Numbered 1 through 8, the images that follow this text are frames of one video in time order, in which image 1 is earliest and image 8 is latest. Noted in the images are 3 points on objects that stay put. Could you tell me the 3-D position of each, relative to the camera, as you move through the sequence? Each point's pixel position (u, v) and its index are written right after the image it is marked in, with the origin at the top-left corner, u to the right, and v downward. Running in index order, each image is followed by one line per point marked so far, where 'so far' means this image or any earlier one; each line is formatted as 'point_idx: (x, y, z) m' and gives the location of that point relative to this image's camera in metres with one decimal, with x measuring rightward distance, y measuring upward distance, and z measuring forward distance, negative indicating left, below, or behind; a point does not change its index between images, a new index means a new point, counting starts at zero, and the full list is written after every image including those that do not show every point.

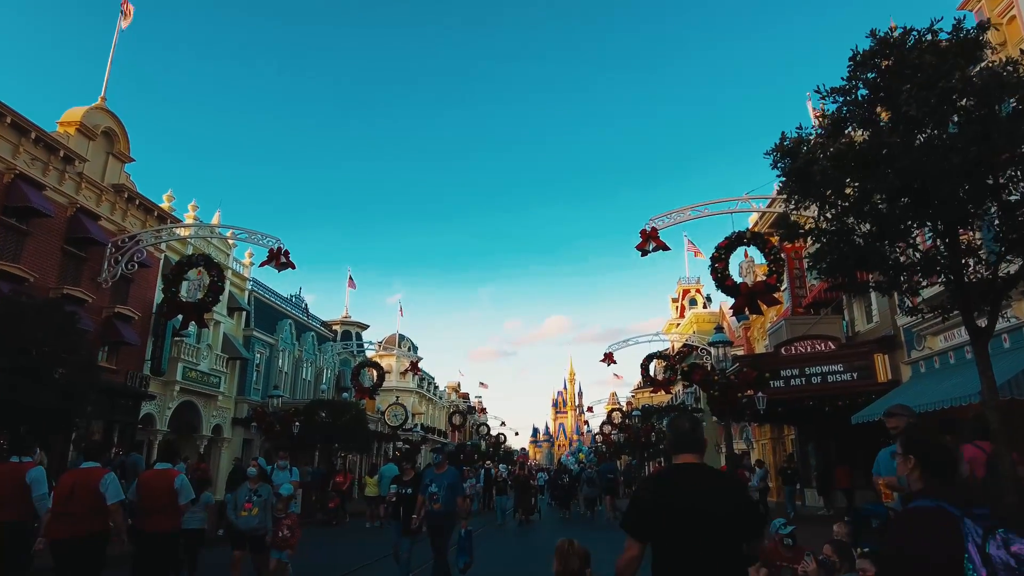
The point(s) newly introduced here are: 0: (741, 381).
0: (+4.1, -1.7, +11.0) m
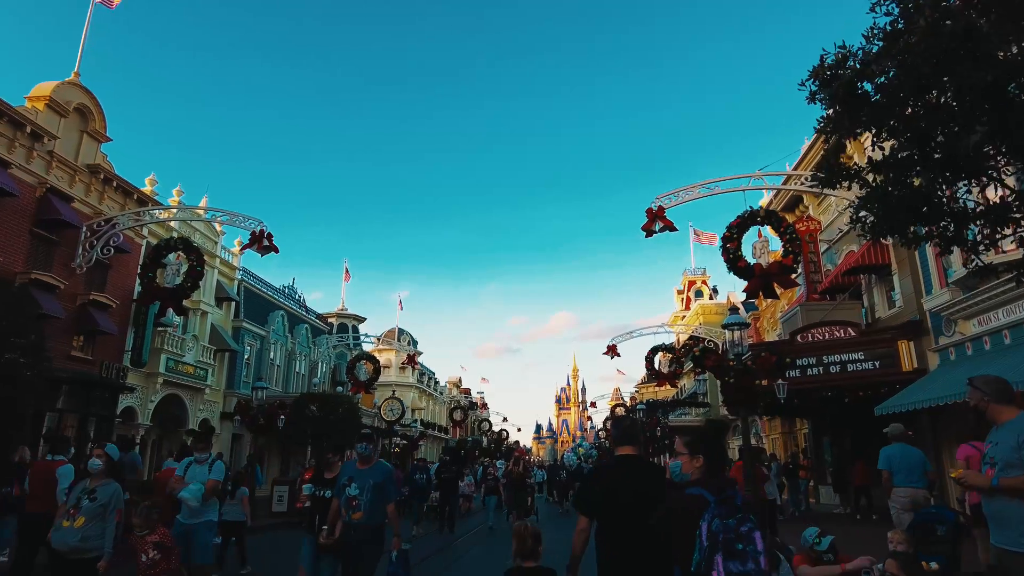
0: (+4.0, -1.3, +10.0) m
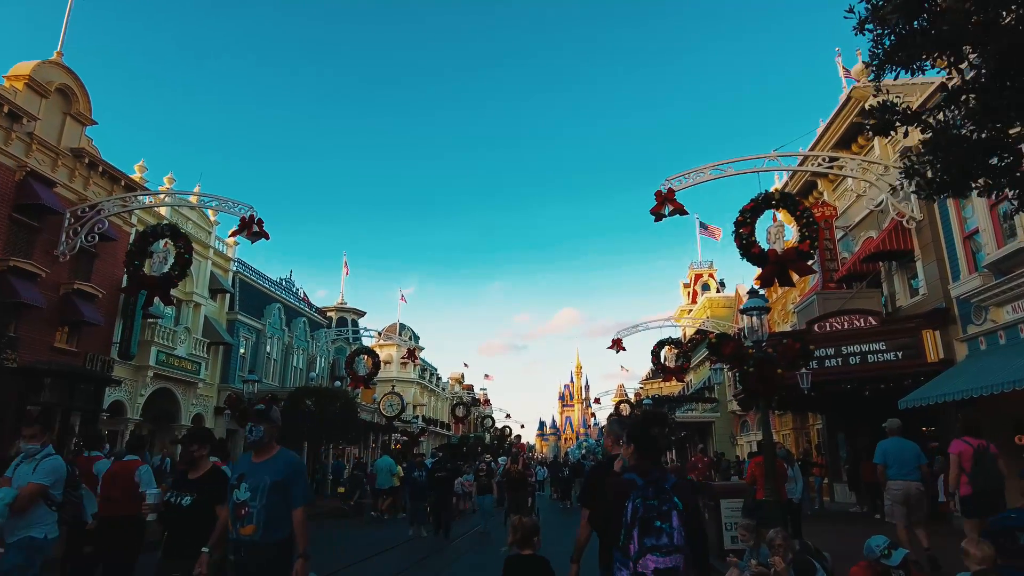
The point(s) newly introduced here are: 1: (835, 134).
0: (+4.0, -1.0, +9.2) m
1: (+8.5, +4.1, +16.5) m
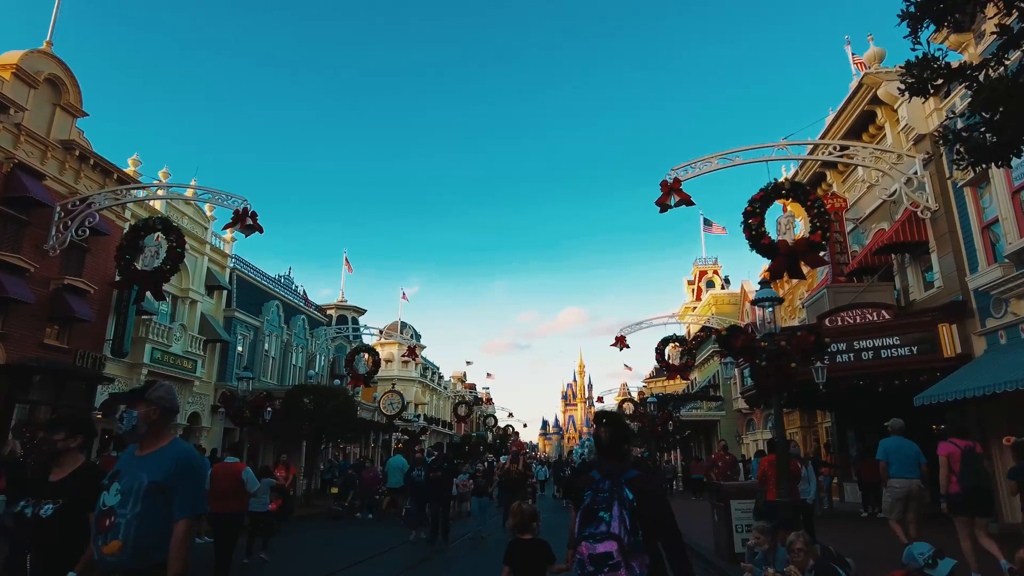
0: (+4.0, -0.9, +8.7) m
1: (+8.5, +4.2, +16.0) m
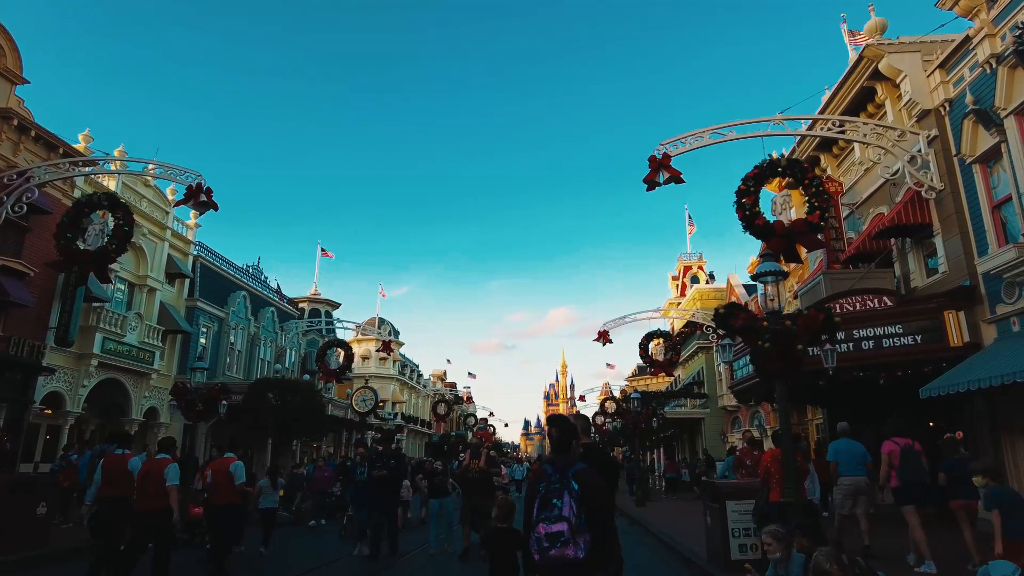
0: (+3.6, -0.5, +7.7) m
1: (+8.0, +4.5, +15.1) m
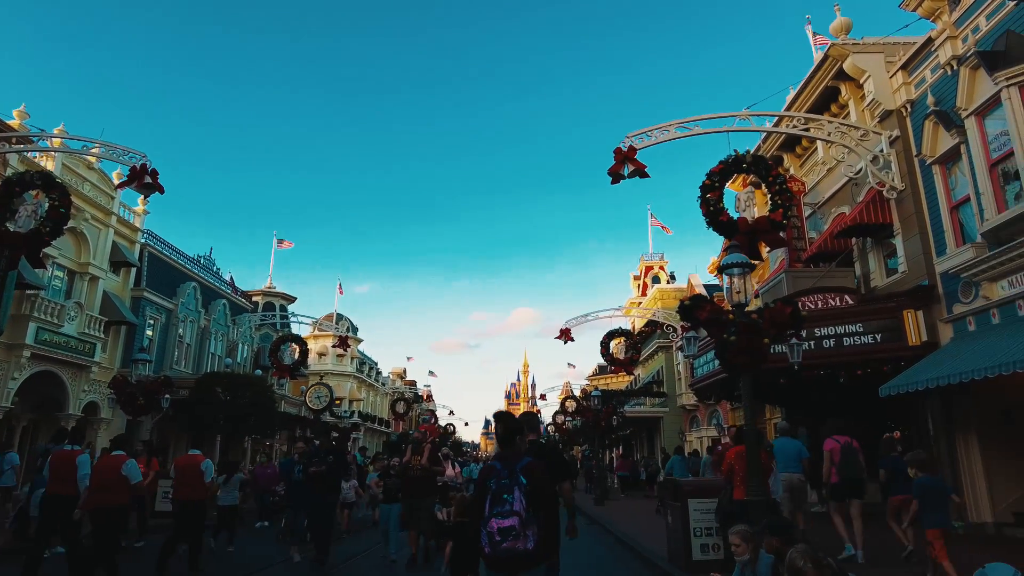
0: (+3.1, -0.4, +7.5) m
1: (+7.2, +4.6, +15.2) m
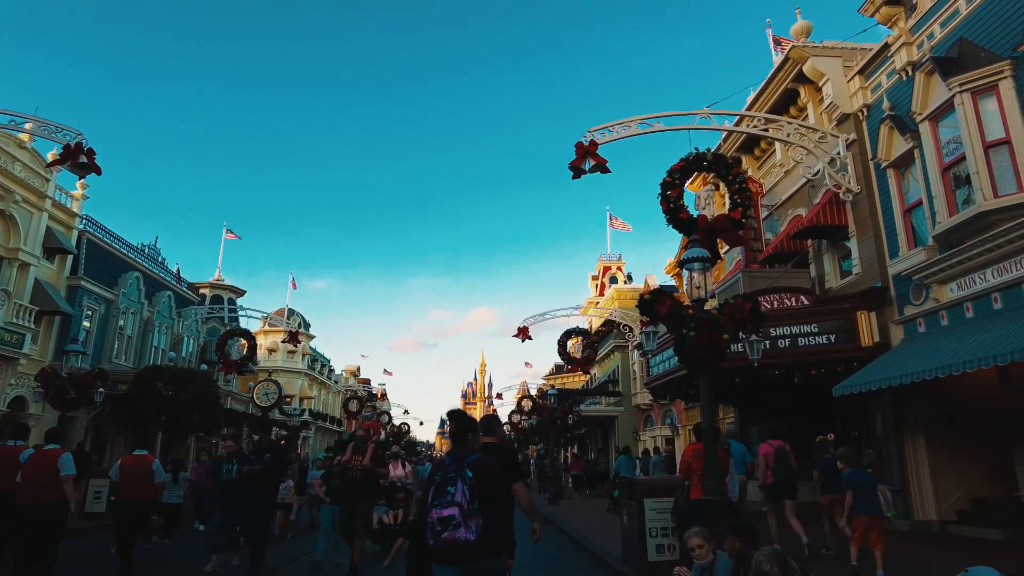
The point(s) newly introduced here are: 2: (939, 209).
0: (+2.6, -0.4, +7.4) m
1: (+6.2, +4.5, +15.3) m
2: (+7.2, +1.3, +10.5) m
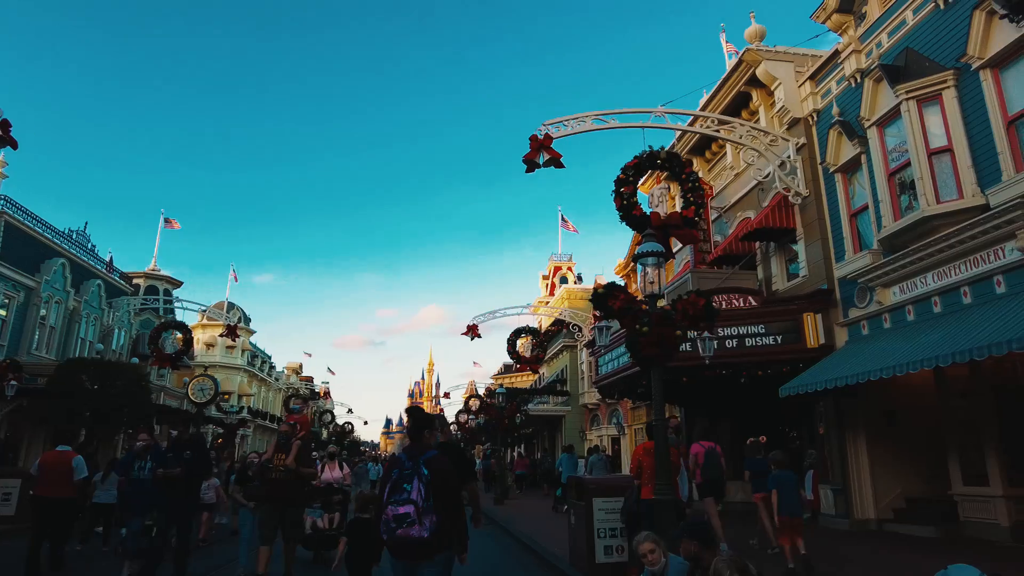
0: (+2.0, -0.3, +7.2) m
1: (+5.1, +4.5, +15.4) m
2: (+6.4, +1.3, +10.7) m
